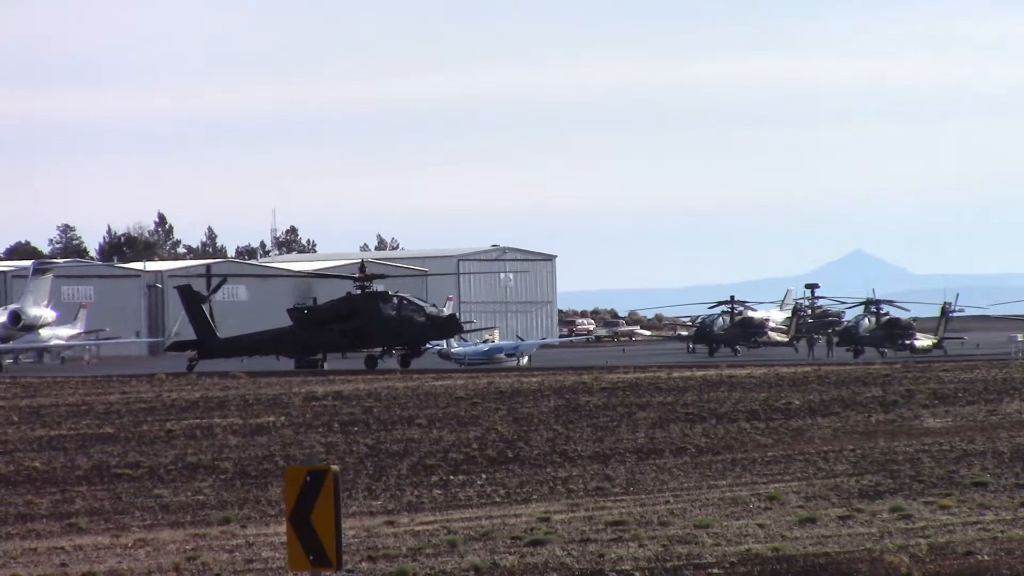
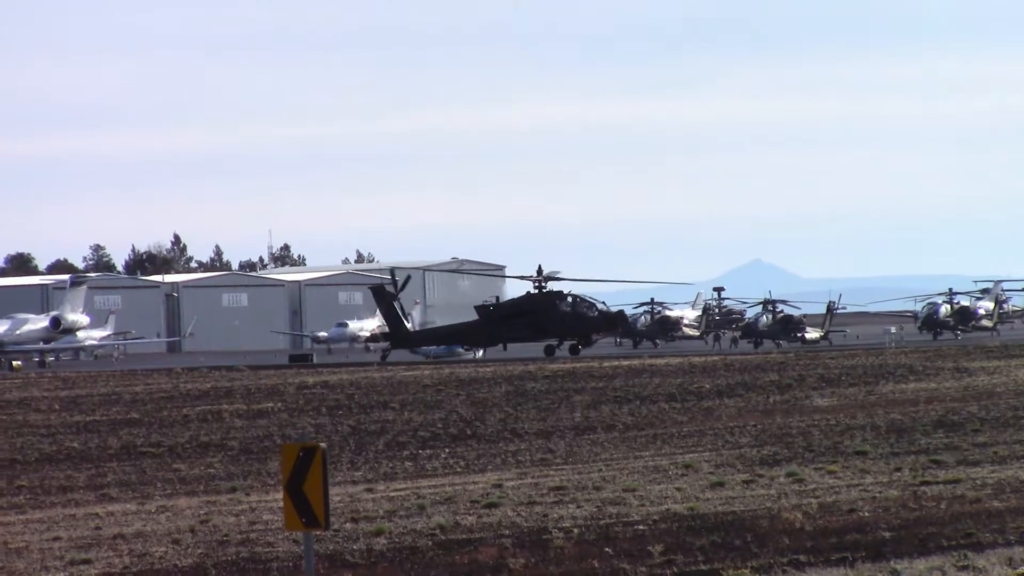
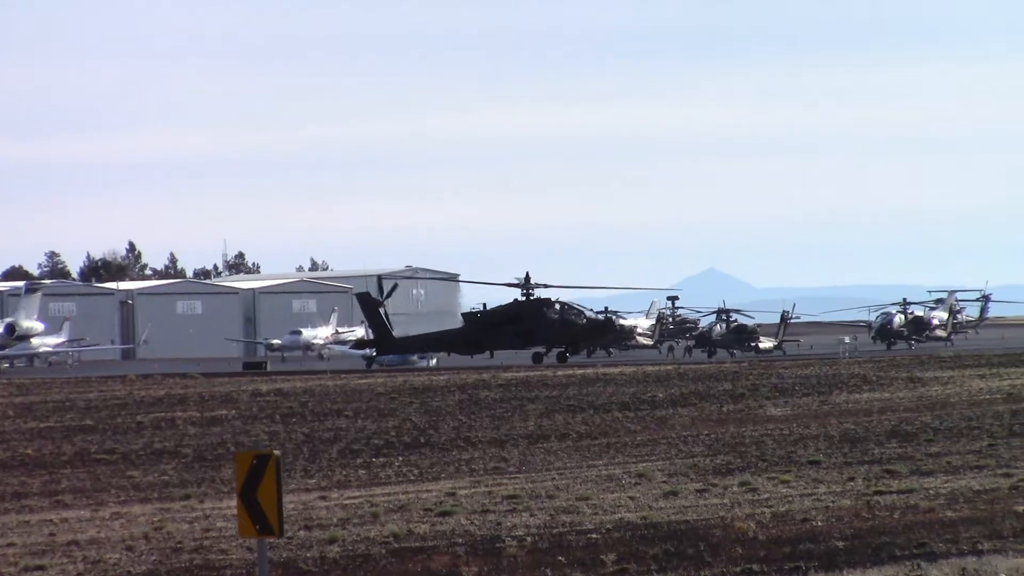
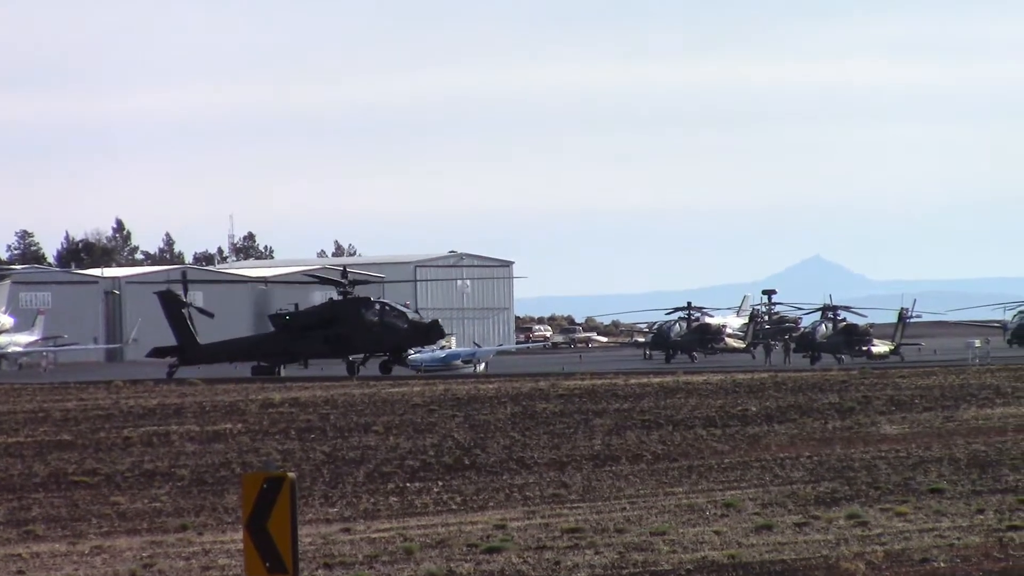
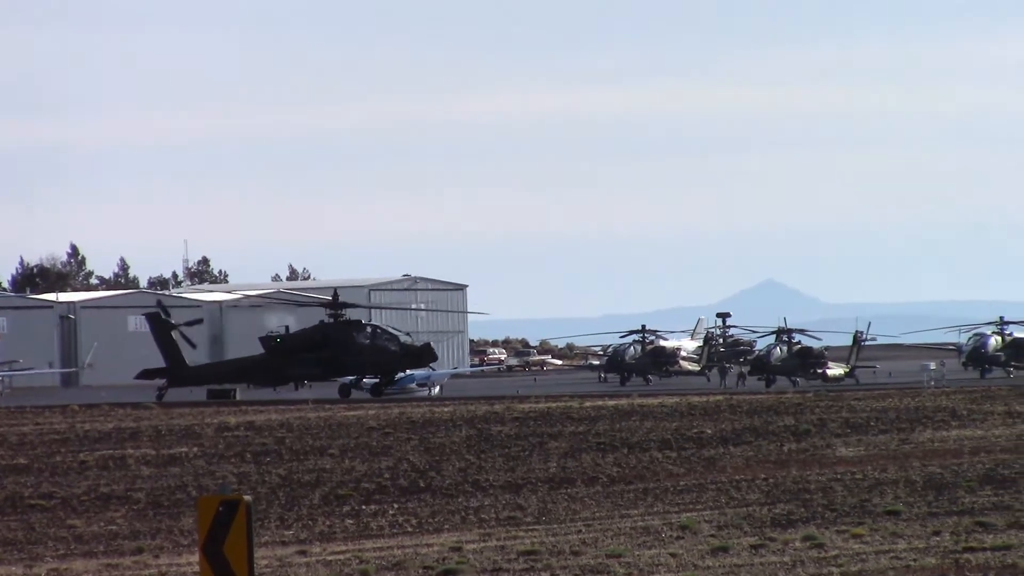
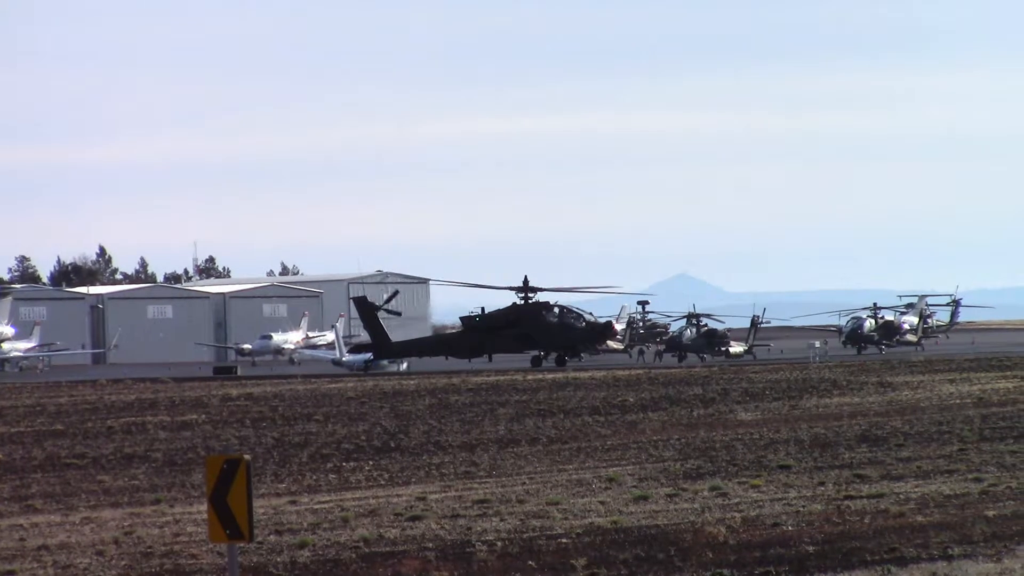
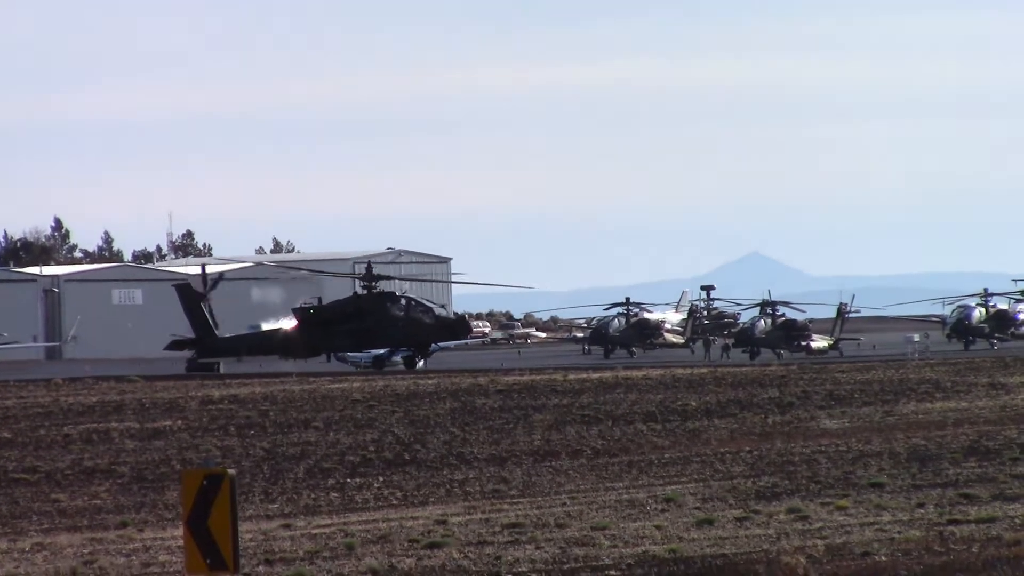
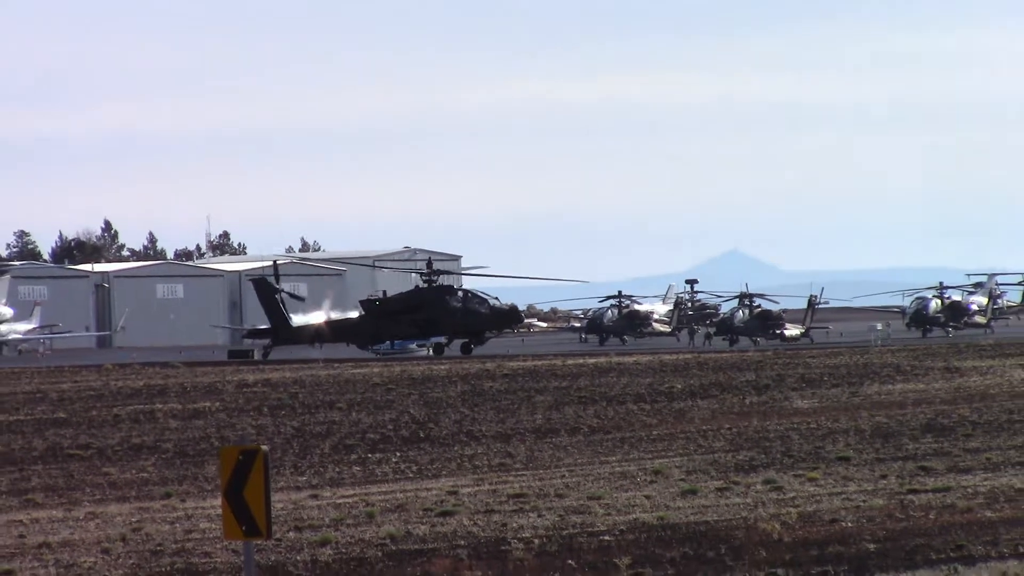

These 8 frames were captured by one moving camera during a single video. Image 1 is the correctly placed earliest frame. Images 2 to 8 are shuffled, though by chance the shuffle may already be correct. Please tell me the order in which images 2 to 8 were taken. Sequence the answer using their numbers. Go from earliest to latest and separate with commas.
4, 5, 7, 8, 2, 3, 6
